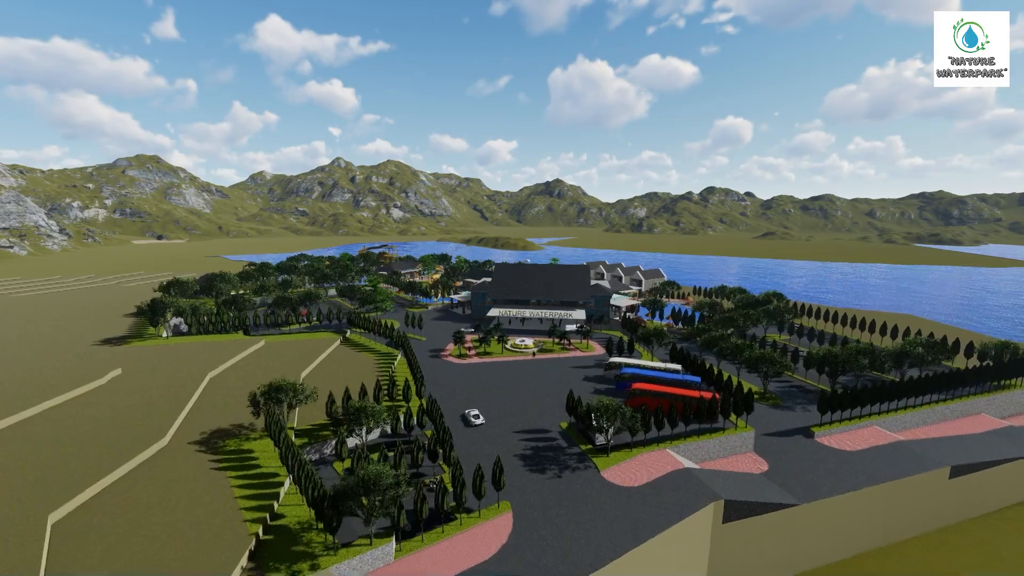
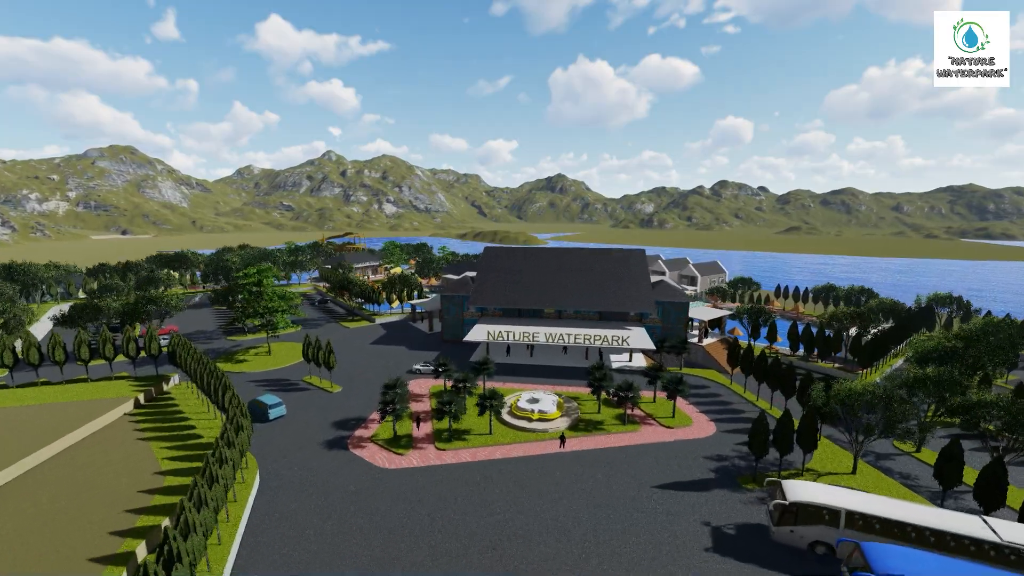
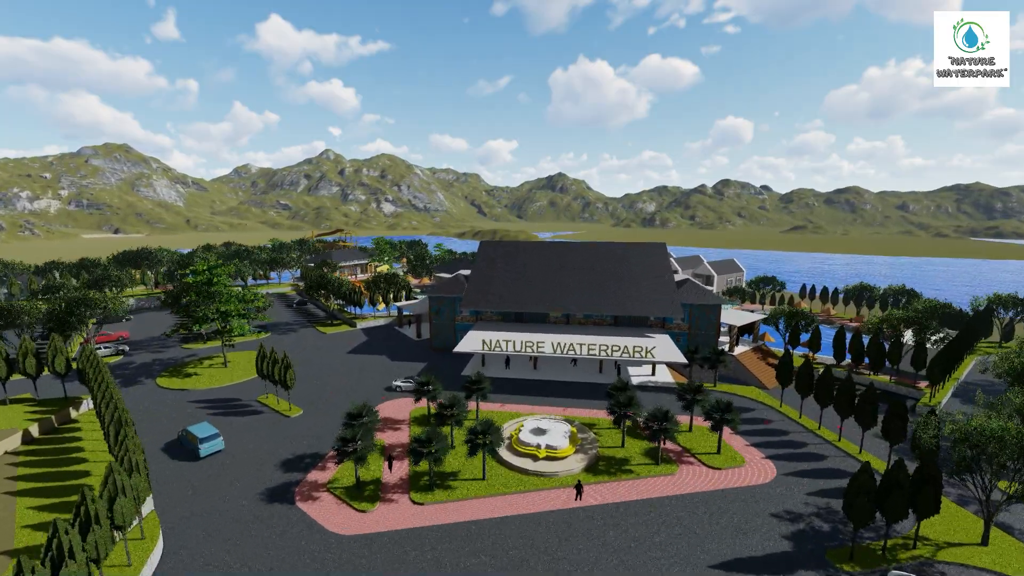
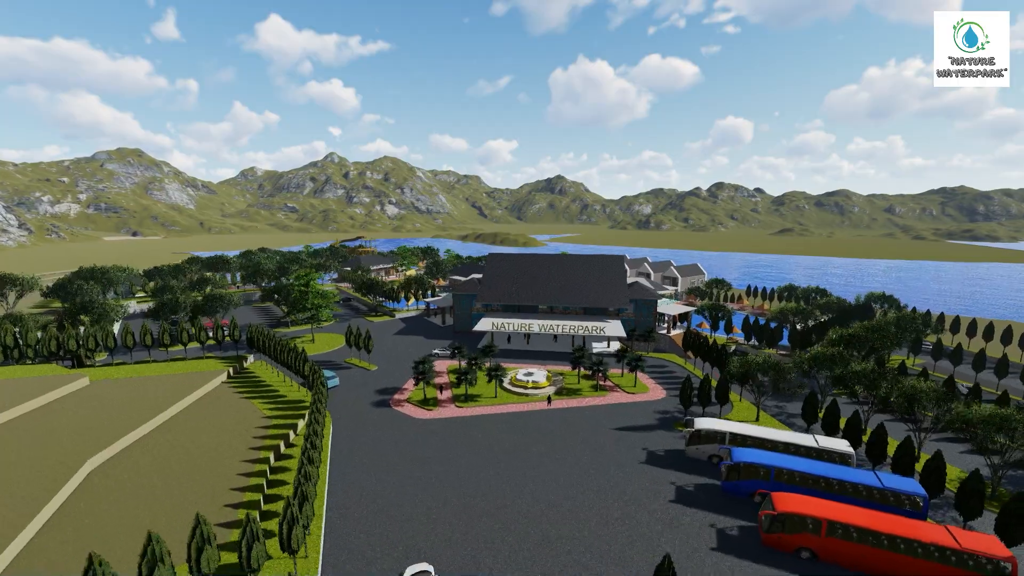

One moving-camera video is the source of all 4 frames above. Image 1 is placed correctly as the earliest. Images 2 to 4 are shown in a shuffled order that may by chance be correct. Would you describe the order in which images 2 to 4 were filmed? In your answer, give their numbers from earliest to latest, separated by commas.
4, 2, 3
